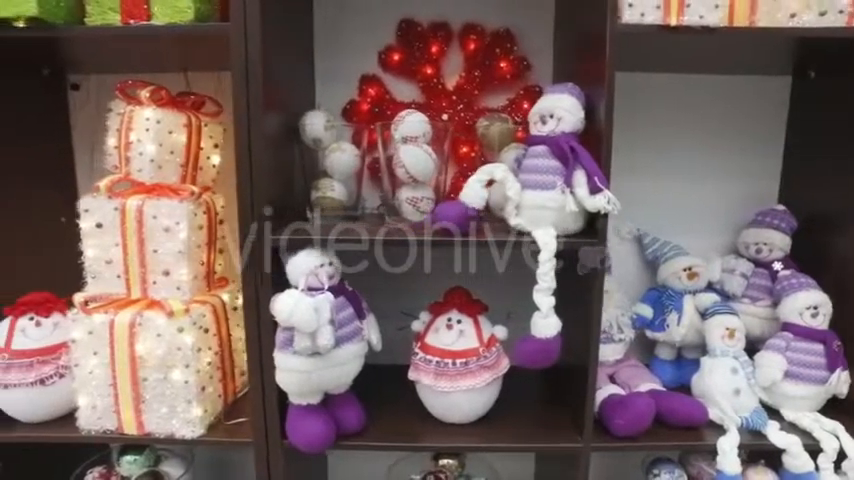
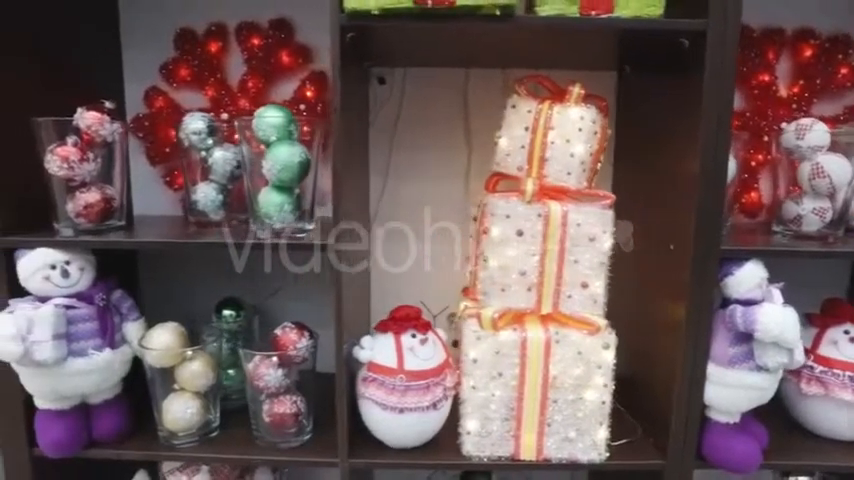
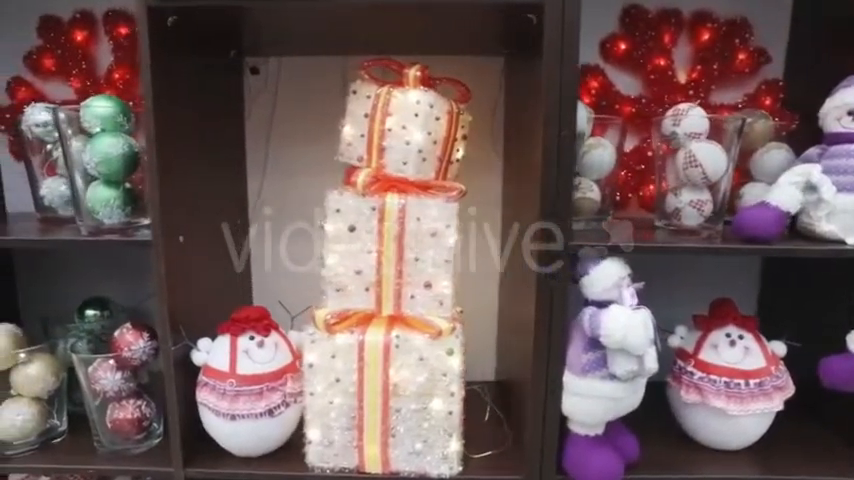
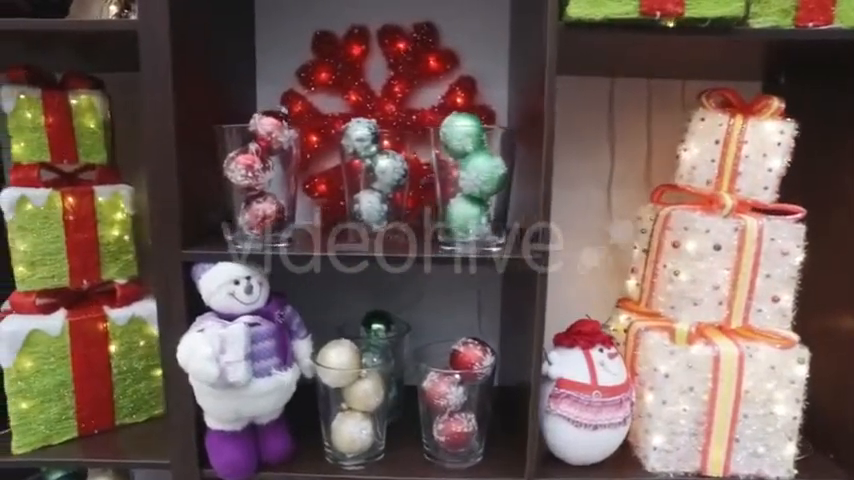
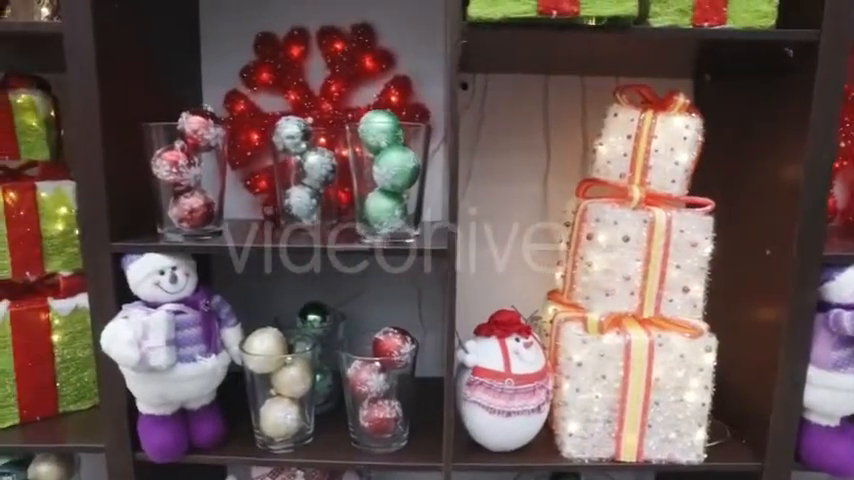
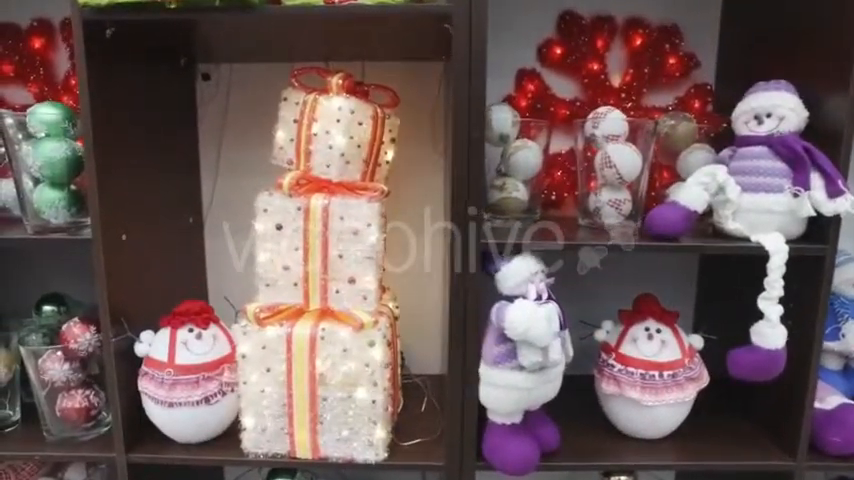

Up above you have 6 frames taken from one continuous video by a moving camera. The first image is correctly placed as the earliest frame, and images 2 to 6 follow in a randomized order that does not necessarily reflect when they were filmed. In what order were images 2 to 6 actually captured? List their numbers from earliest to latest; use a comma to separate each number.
6, 3, 2, 5, 4
